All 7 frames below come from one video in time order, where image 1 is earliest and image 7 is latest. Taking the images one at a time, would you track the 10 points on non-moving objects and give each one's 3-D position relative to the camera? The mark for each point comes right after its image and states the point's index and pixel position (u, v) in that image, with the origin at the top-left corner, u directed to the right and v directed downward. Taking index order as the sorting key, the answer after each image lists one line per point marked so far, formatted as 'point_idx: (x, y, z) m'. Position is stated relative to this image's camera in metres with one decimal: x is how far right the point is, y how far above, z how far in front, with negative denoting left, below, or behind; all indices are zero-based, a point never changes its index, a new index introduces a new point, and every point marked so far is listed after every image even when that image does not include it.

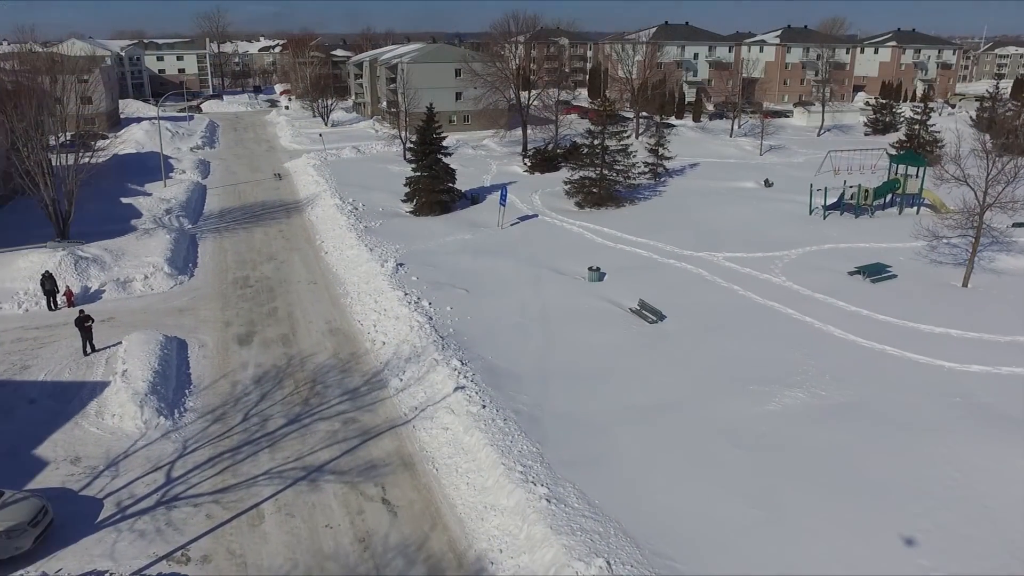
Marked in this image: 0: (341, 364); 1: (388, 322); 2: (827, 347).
0: (-4.2, -1.9, +17.4) m
1: (-3.4, -0.9, +19.0) m
2: (+7.8, -1.5, +17.5) m
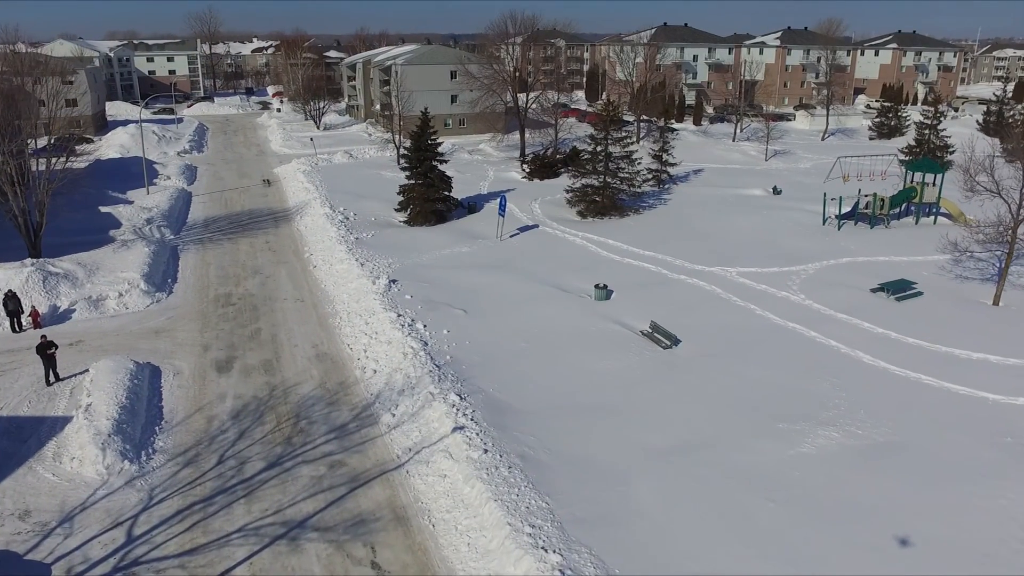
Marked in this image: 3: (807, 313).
0: (-4.2, -2.5, +15.9) m
1: (-3.3, -1.5, +17.5) m
2: (+7.9, -2.0, +16.1) m
3: (+8.3, -0.7, +19.6) m
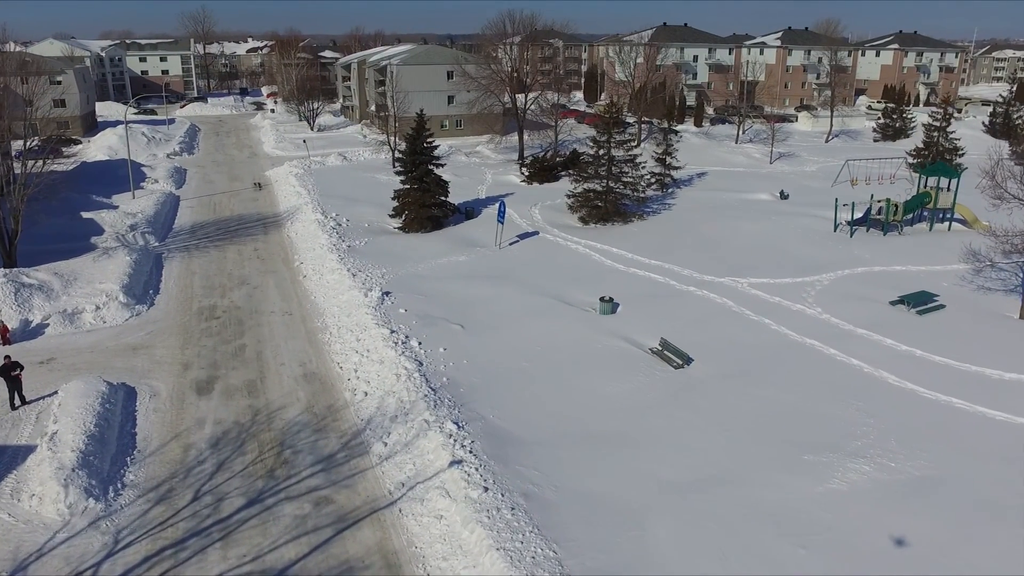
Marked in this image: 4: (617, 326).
0: (-4.1, -2.8, +14.7) m
1: (-3.3, -1.8, +16.4) m
2: (+7.9, -2.4, +15.0) m
3: (+8.3, -1.1, +18.5) m
4: (+2.8, -1.0, +18.4) m
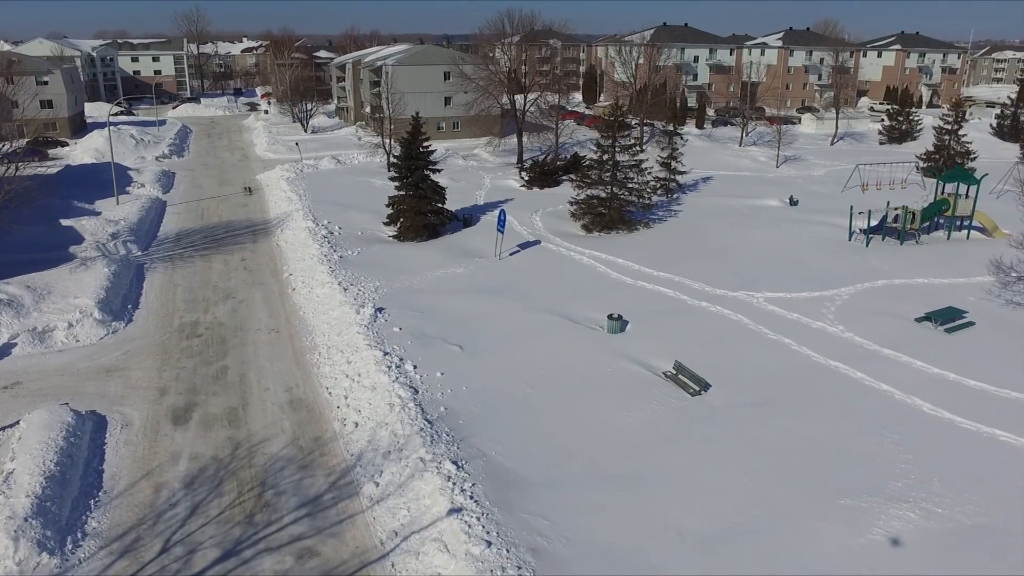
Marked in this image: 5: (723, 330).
0: (-4.1, -3.2, +13.4) m
1: (-3.2, -2.3, +15.1) m
2: (+8.0, -2.8, +13.8) m
3: (+8.3, -1.5, +17.3) m
4: (+2.8, -1.4, +17.2) m
5: (+5.5, -1.1, +18.1) m
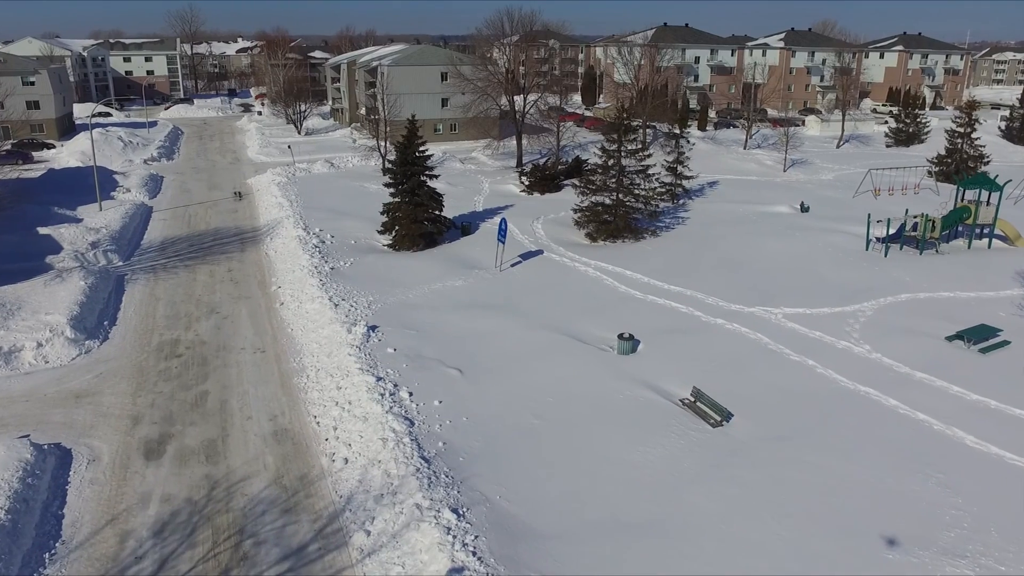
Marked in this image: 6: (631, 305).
0: (-4.0, -3.7, +12.1) m
1: (-3.1, -2.7, +13.8) m
2: (+8.1, -3.2, +12.5) m
3: (+8.4, -1.9, +16.1) m
4: (+2.9, -1.9, +15.9) m
5: (+5.5, -1.5, +16.9) m
6: (+3.3, -0.5, +19.5) m
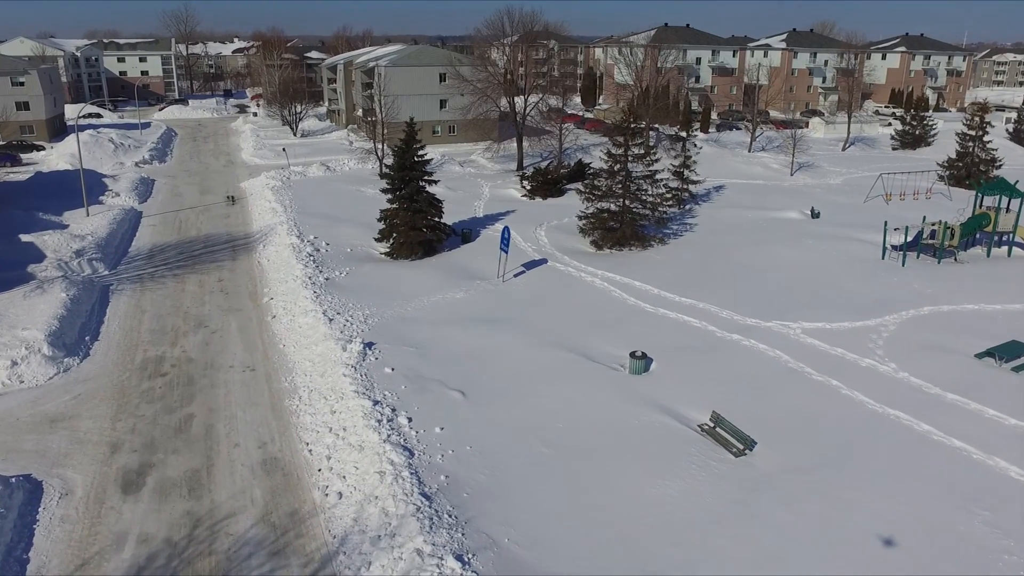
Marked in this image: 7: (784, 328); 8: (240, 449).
0: (-3.8, -4.0, +11.1) m
1: (-3.0, -3.0, +12.8) m
2: (+8.2, -3.5, +11.6) m
3: (+8.5, -2.3, +15.1) m
4: (+3.0, -2.2, +14.9) m
5: (+5.7, -1.9, +15.9) m
6: (+3.4, -0.8, +18.5) m
7: (+7.0, -1.0, +18.2) m
8: (-5.3, -3.1, +13.6) m
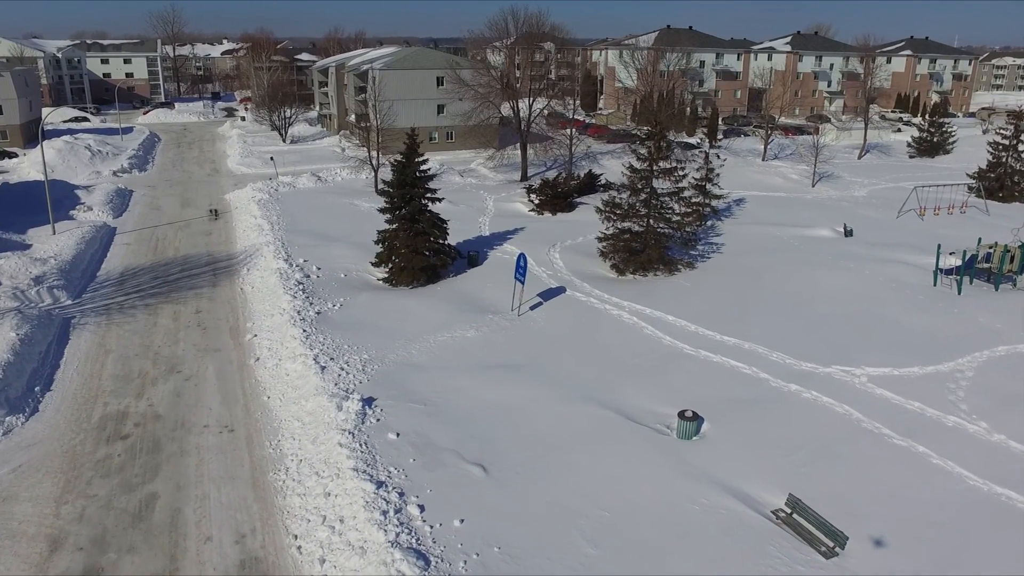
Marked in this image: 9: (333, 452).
0: (-3.2, -4.9, +8.6) m
1: (-2.4, -3.9, +10.3) m
2: (+8.8, -4.4, +9.1) m
3: (+9.1, -3.2, +12.7) m
4: (+3.6, -3.1, +12.4) m
5: (+6.2, -2.8, +13.5) m
6: (+3.9, -1.7, +16.0) m
7: (+7.5, -1.9, +15.8) m
8: (-4.7, -4.0, +11.0) m
9: (-3.2, -2.9, +12.6) m
